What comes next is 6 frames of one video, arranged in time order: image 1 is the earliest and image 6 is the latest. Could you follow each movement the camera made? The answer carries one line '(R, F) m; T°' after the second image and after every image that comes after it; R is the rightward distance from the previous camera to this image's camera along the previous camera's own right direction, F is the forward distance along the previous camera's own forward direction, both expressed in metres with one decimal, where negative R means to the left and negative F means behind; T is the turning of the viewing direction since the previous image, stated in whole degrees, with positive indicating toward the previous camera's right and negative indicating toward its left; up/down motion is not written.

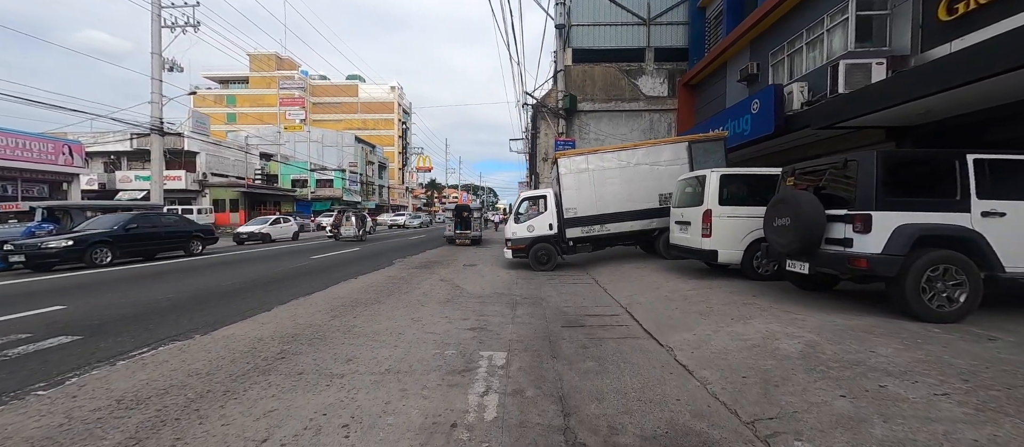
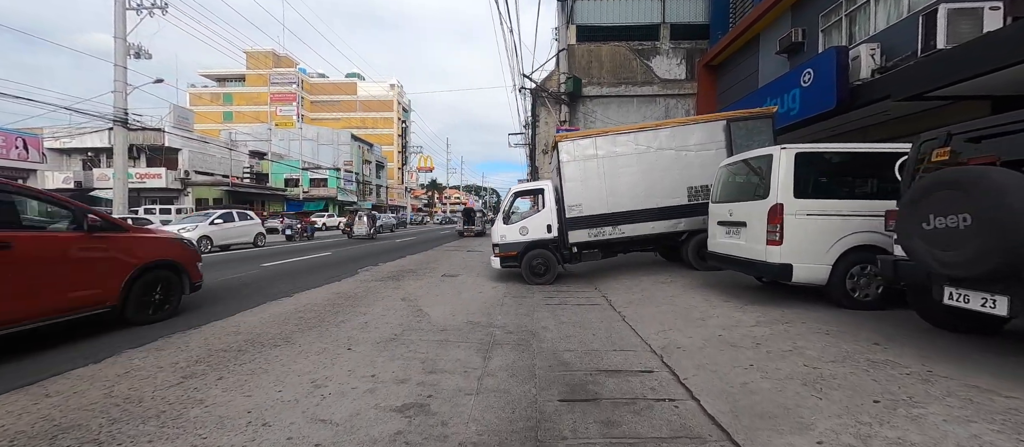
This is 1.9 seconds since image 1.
(+0.3, +2.0) m; 0°
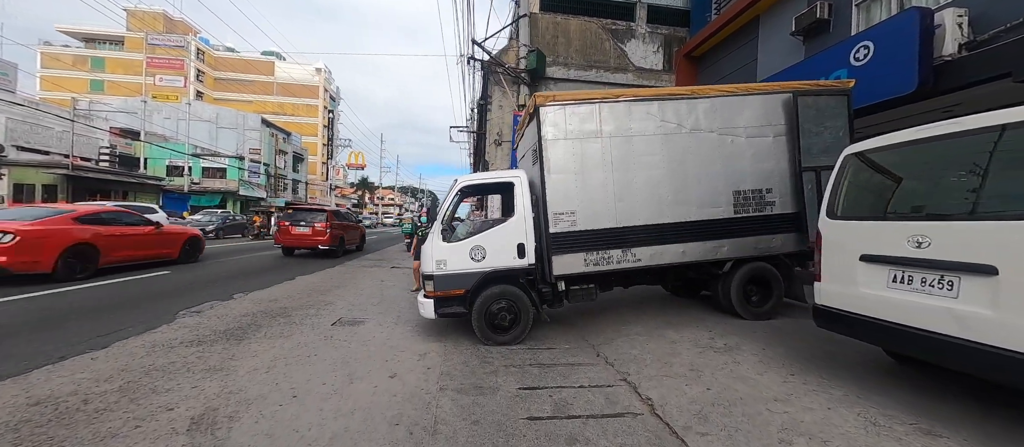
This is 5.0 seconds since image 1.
(-0.1, +3.3) m; +10°
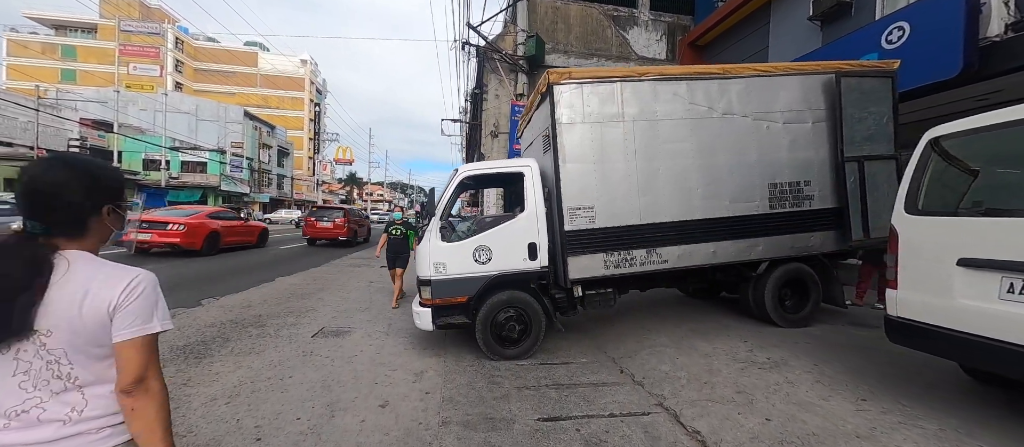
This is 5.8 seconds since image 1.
(-0.2, +0.6) m; +2°
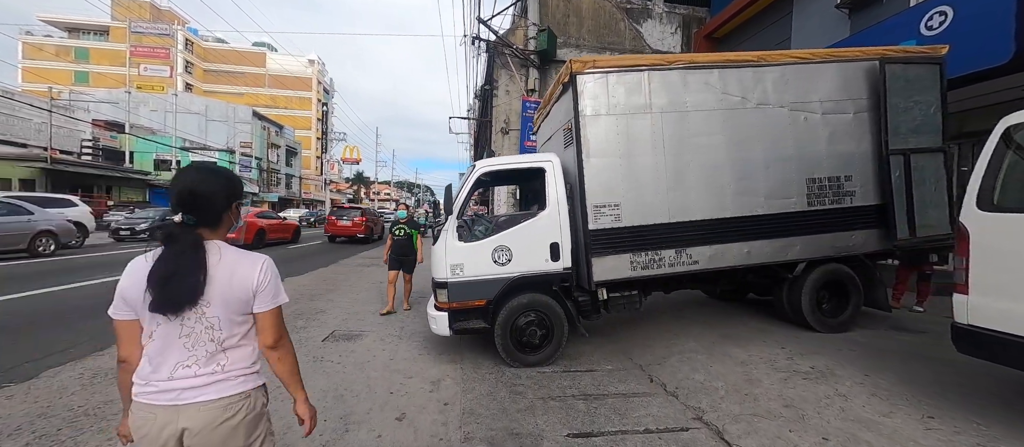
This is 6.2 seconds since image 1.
(-0.2, +0.2) m; -1°
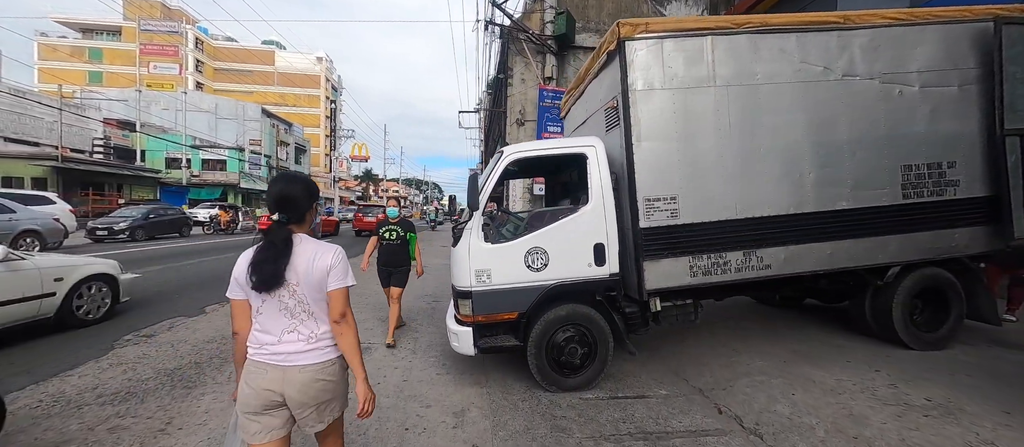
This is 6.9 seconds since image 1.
(-0.3, +0.6) m; -1°
